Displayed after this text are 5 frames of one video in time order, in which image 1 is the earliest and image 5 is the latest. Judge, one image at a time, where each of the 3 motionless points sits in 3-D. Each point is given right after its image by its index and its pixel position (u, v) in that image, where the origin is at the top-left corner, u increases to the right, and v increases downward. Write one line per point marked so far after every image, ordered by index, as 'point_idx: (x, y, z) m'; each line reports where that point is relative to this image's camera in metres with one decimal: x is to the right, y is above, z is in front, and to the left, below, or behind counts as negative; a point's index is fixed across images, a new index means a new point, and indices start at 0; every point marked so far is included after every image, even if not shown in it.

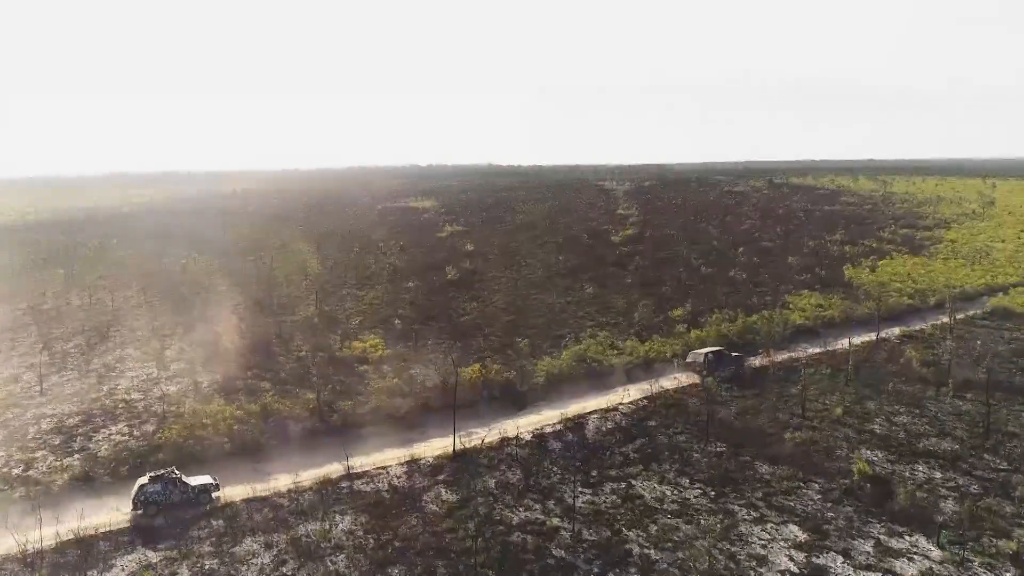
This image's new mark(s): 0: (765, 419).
0: (+6.2, -3.2, +18.9) m
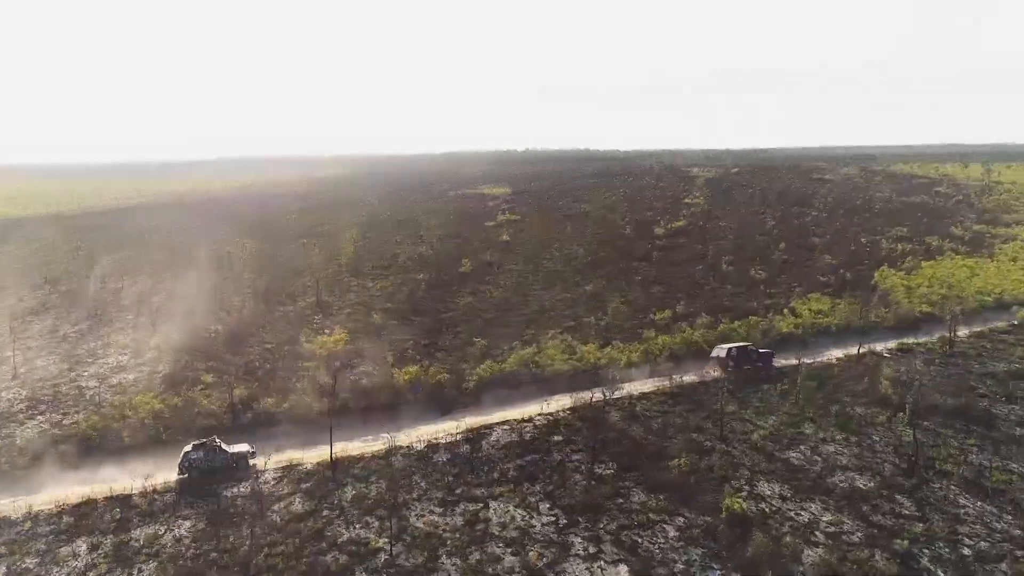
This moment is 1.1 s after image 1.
0: (+3.8, -3.5, +17.6) m
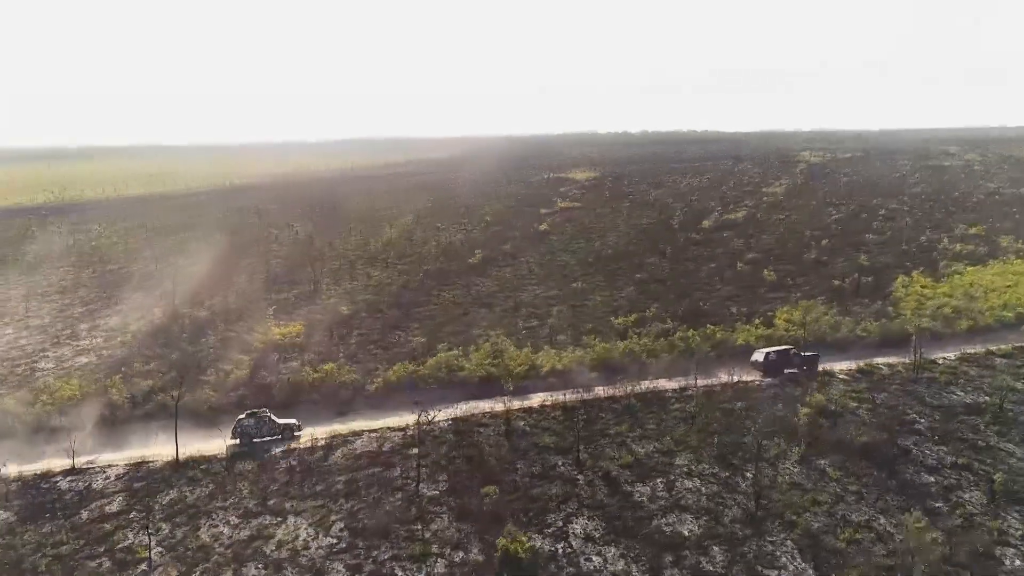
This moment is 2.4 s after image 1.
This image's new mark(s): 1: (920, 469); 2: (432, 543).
0: (+0.4, -3.7, +16.5) m
1: (+8.4, -3.7, +15.7) m
2: (-1.4, -4.5, +13.4) m
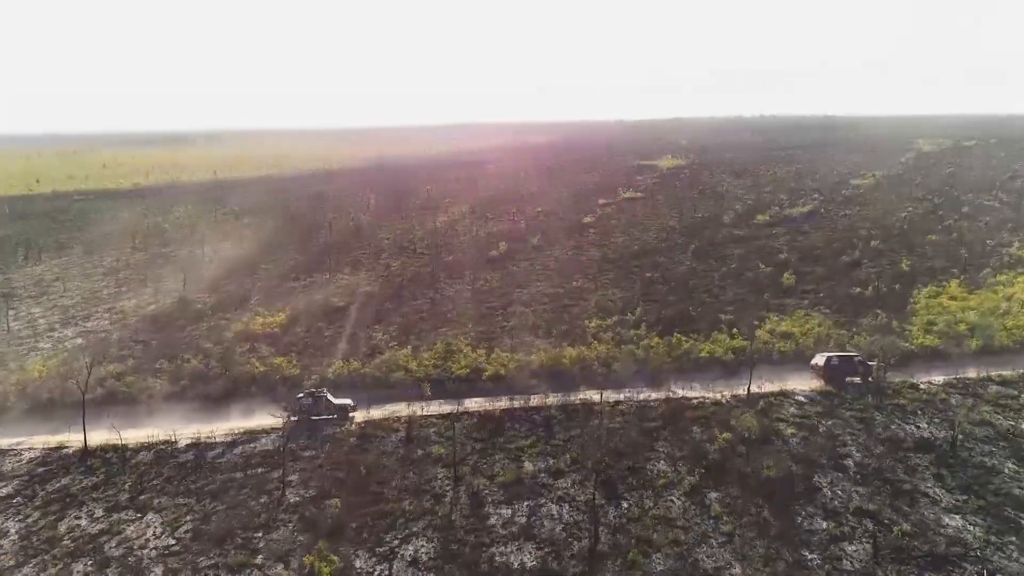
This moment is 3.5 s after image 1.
0: (-2.2, -3.9, +16.0) m
1: (+5.6, -4.1, +14.1) m
2: (-4.4, -4.6, +13.3) m
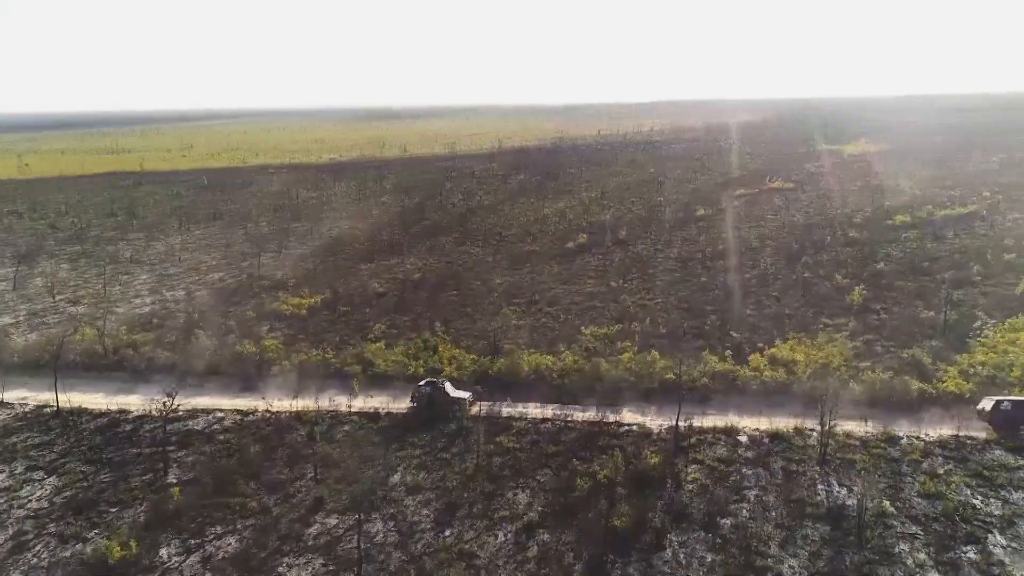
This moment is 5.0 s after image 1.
0: (-4.9, -3.9, +16.5) m
1: (+2.0, -4.7, +12.6) m
2: (-7.9, -4.5, +14.5) m
